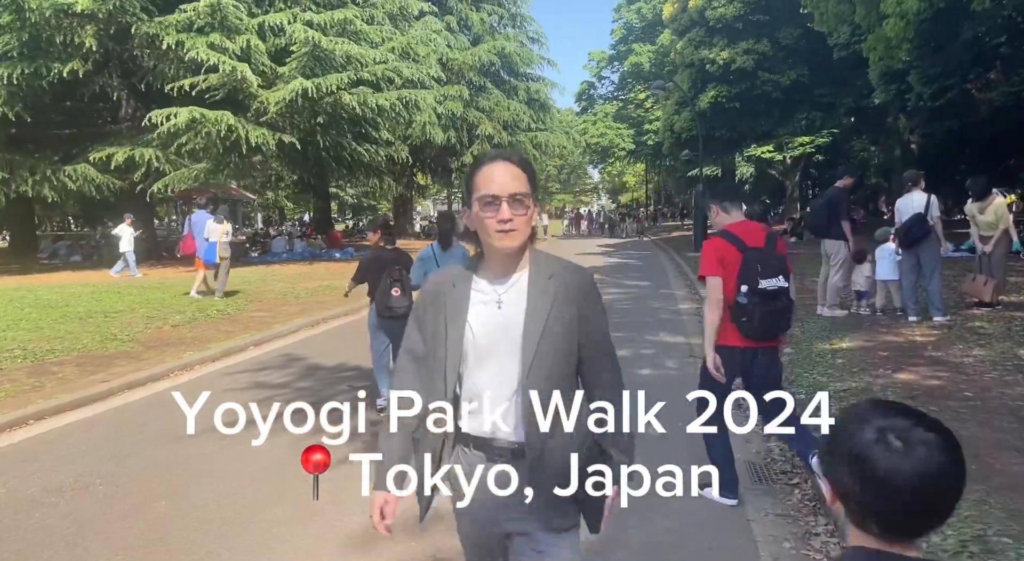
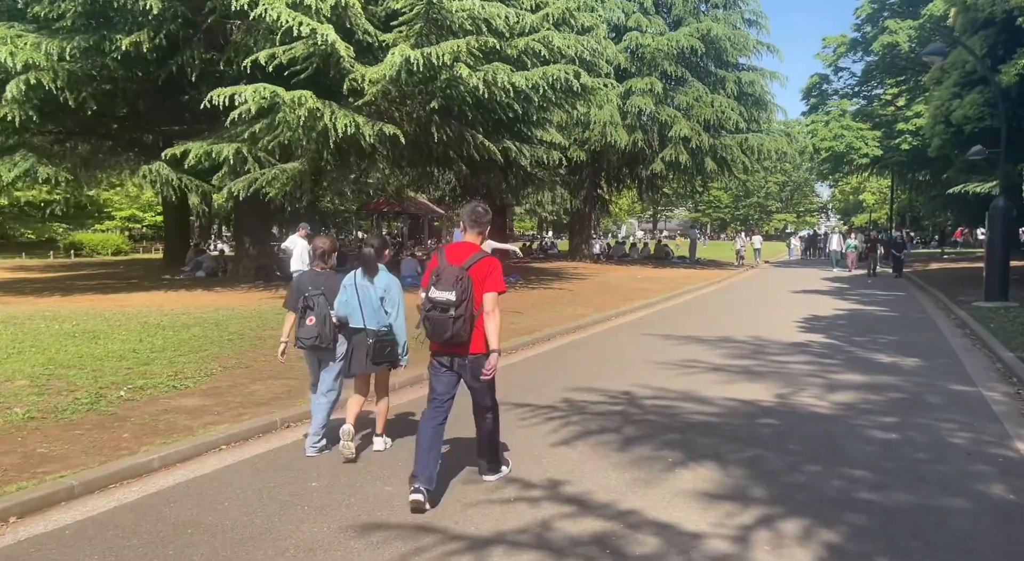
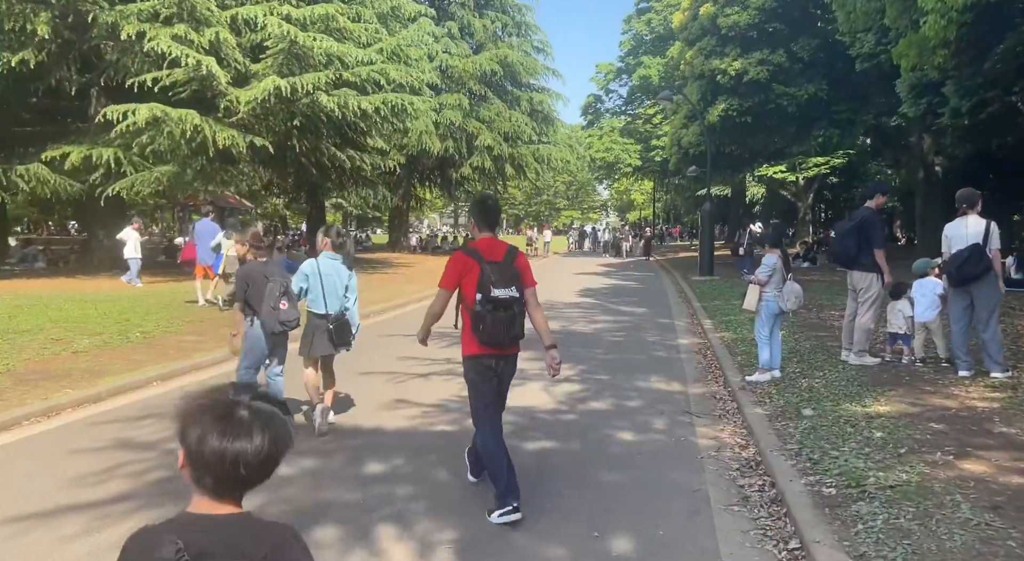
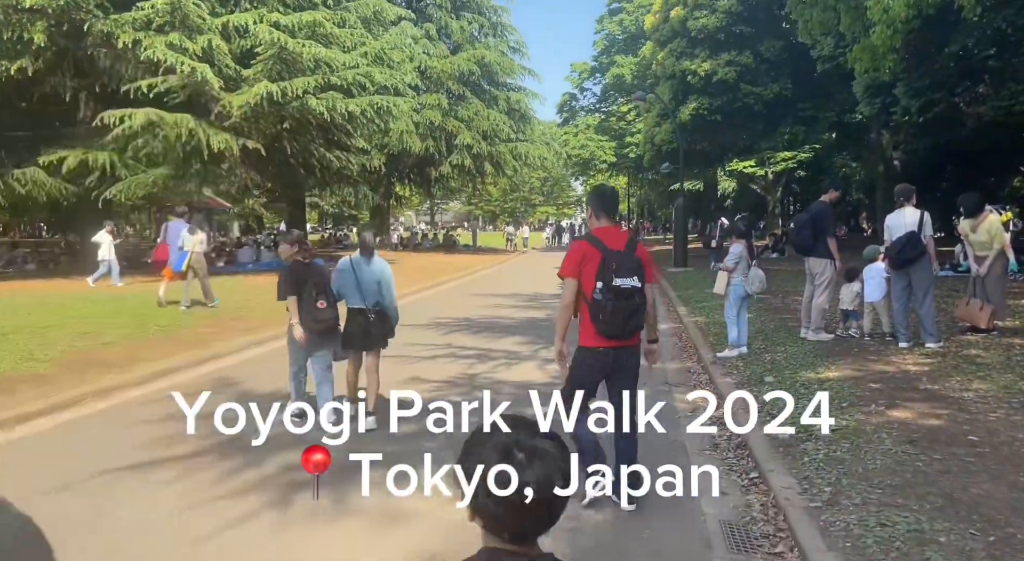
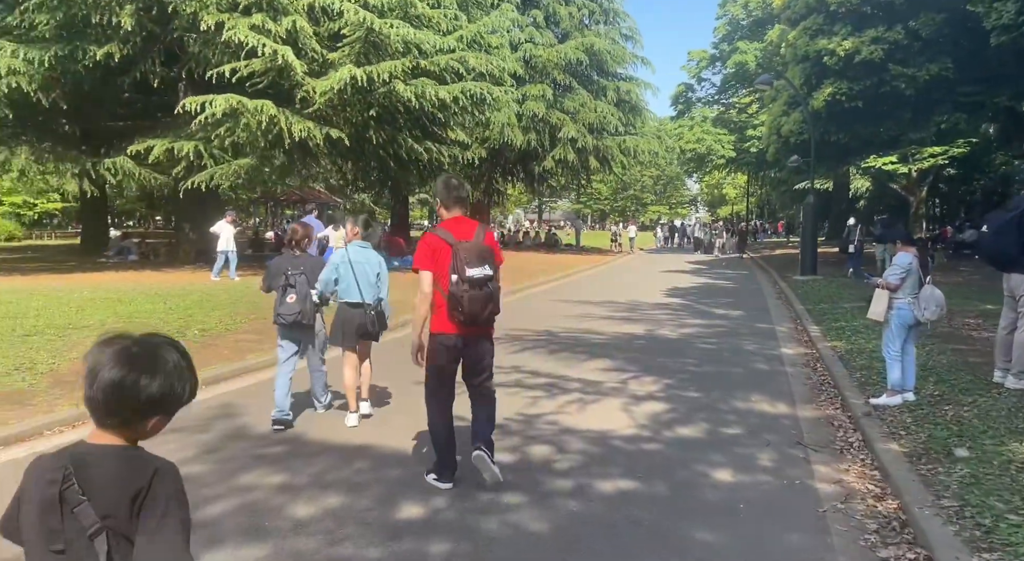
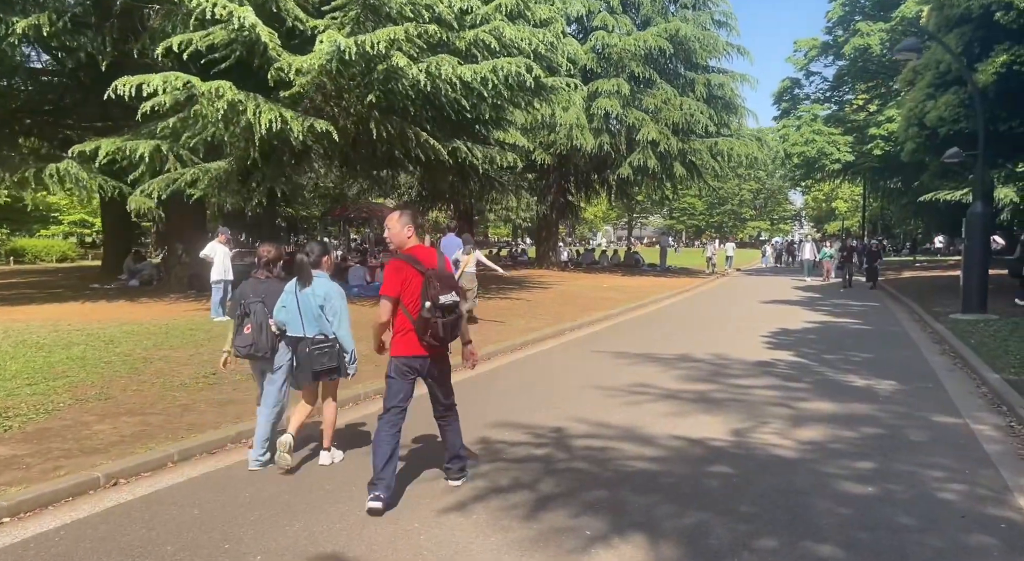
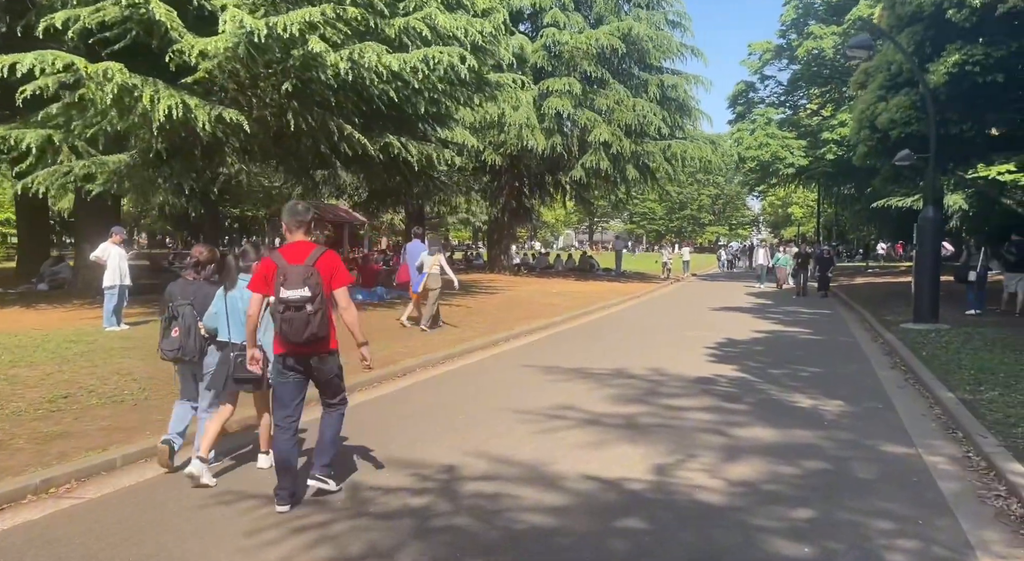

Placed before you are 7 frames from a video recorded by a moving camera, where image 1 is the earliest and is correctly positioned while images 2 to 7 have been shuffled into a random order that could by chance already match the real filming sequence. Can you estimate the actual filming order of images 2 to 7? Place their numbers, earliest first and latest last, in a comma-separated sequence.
4, 3, 5, 2, 6, 7
